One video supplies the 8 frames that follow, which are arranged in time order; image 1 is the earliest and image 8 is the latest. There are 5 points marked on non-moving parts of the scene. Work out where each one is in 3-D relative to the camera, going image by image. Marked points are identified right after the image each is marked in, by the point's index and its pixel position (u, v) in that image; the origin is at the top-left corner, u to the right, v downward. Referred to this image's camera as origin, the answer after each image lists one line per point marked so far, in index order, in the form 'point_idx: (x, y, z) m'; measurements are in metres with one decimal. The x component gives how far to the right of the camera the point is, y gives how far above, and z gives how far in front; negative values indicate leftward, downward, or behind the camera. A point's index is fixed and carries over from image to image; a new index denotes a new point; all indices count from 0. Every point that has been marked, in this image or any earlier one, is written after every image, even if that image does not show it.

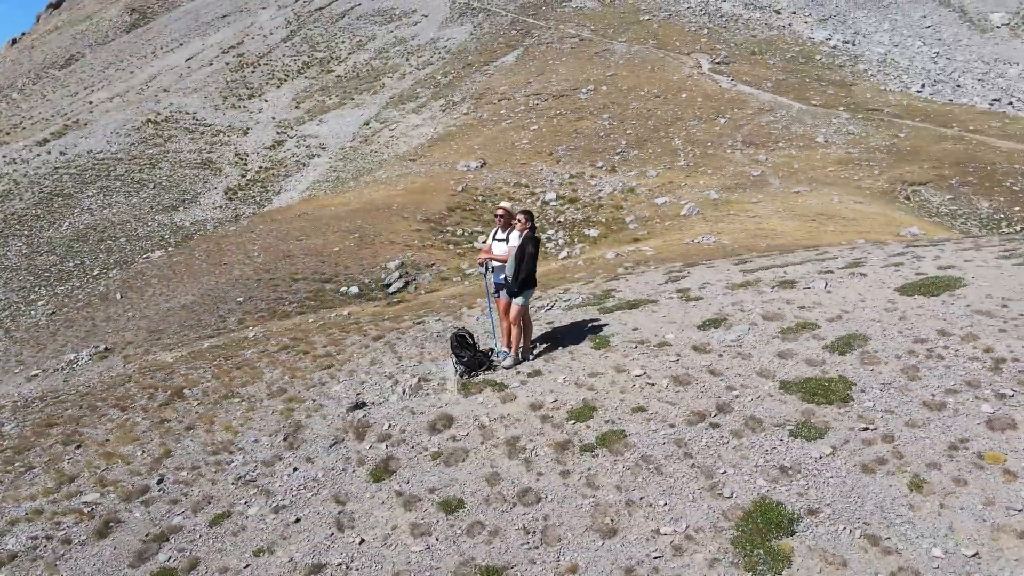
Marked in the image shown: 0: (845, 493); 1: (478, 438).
0: (+3.8, -2.3, +8.2) m
1: (-0.5, -2.3, +11.2) m
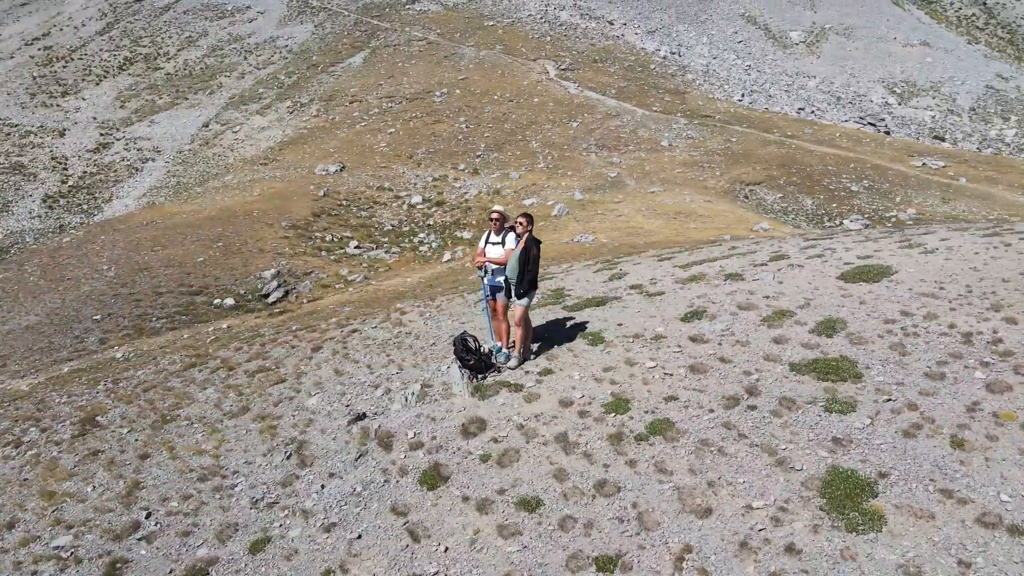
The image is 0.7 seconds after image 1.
0: (+5.0, -2.1, +9.4) m
1: (+0.2, -2.3, +11.4) m
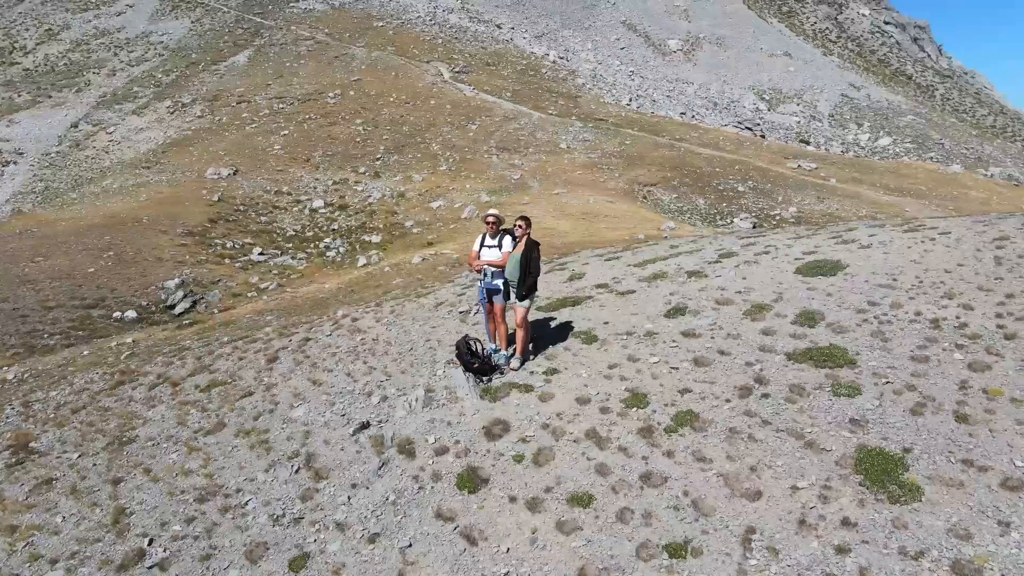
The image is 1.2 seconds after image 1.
0: (+5.7, -2.0, +10.3) m
1: (+0.6, -2.4, +11.6) m
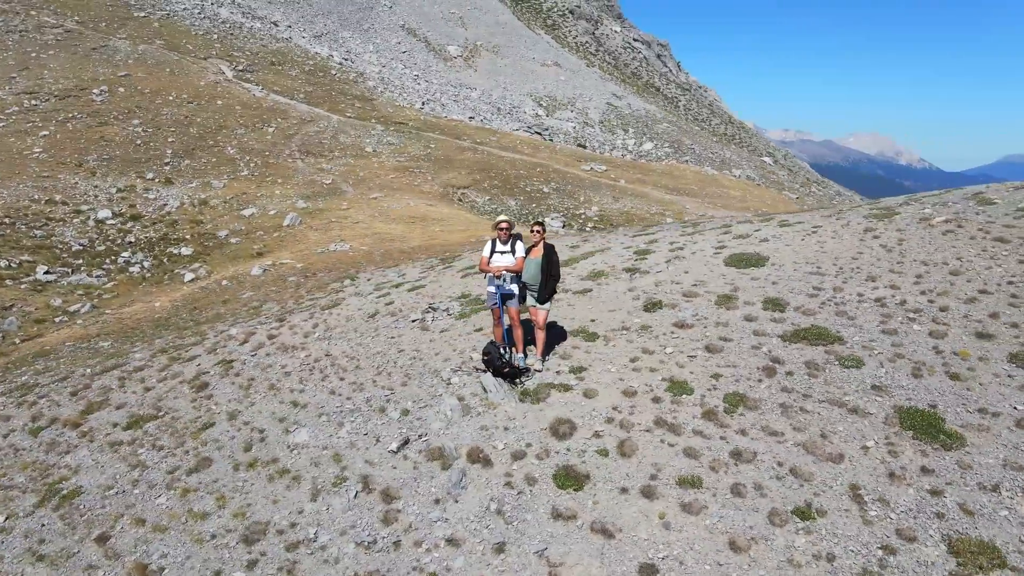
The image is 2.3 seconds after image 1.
0: (+7.1, -1.7, +12.5) m
1: (+1.9, -2.4, +12.2) m
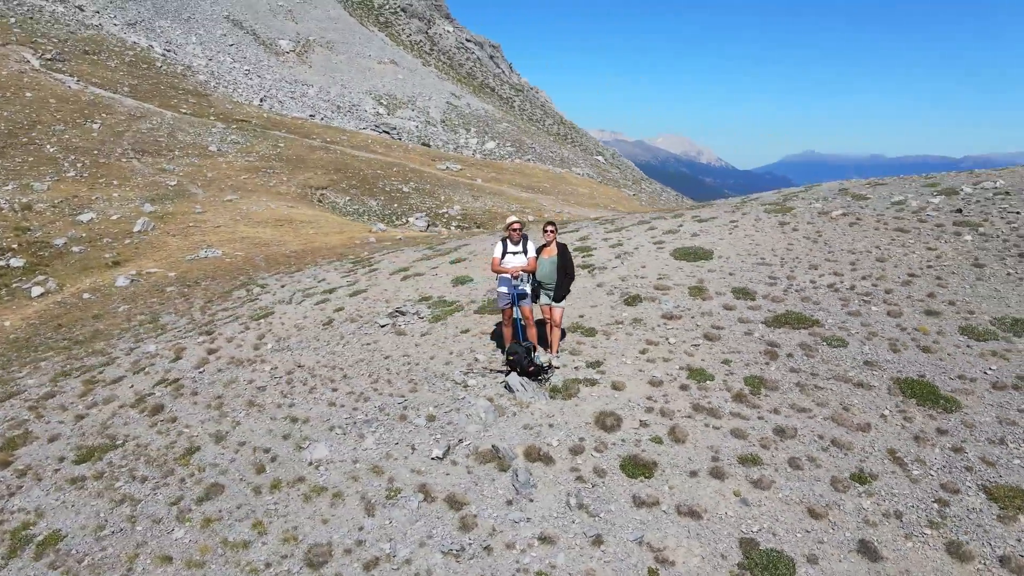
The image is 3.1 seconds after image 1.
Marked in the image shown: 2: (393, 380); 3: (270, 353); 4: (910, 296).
0: (+7.7, -1.5, +14.2) m
1: (+2.7, -2.3, +12.9) m
2: (-2.5, -2.0, +15.8) m
3: (-6.4, -1.7, +19.4) m
4: (+9.3, -0.2, +17.2) m
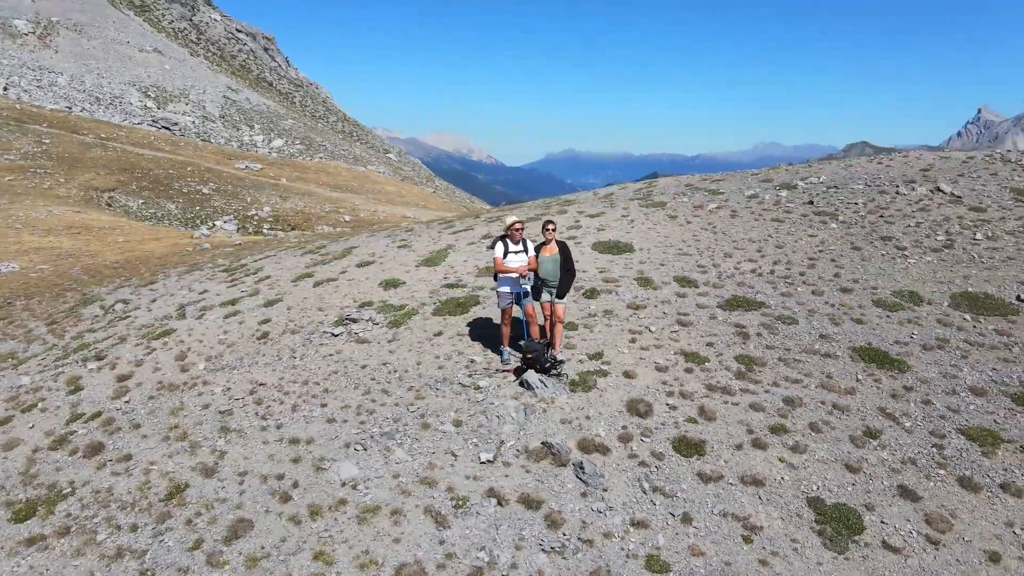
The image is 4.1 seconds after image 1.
0: (+7.7, -1.0, +16.6) m
1: (+3.3, -2.1, +13.9) m
2: (-2.6, -2.1, +15.2) m
3: (-7.3, -2.0, +17.6) m
4: (+8.3, +0.3, +19.9) m
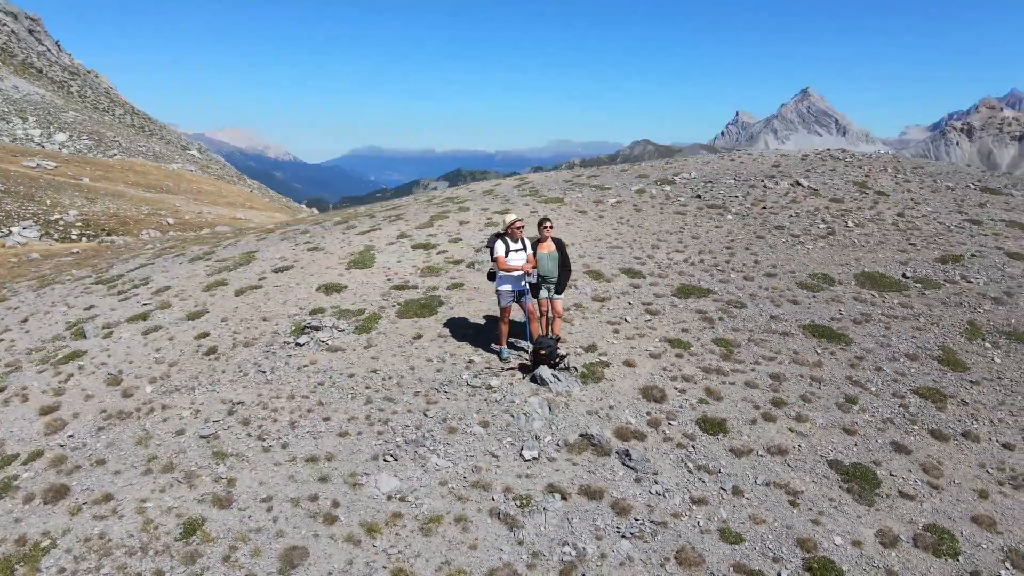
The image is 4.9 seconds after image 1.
0: (+7.2, -0.6, +18.5) m
1: (+3.6, -1.9, +14.8) m
2: (-2.4, -2.2, +14.7) m
3: (-7.5, -2.3, +15.8) m
4: (+6.9, +0.7, +21.8) m
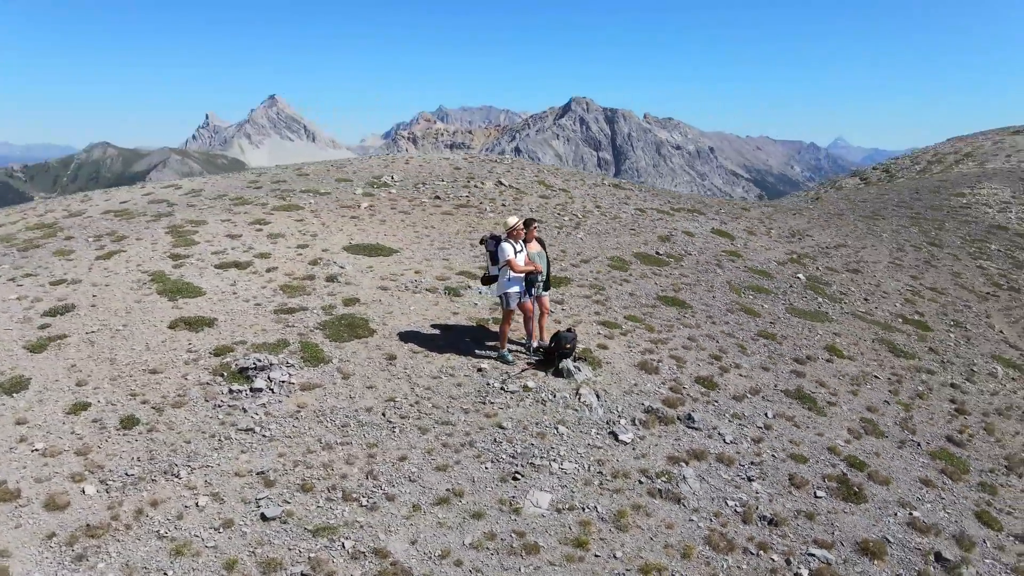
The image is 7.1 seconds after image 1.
0: (+3.9, -0.1, +22.2) m
1: (+3.4, -1.5, +17.2) m
2: (-1.3, -2.4, +13.5) m
3: (-6.0, -3.1, +11.3) m
4: (+1.5, +1.1, +24.7) m
